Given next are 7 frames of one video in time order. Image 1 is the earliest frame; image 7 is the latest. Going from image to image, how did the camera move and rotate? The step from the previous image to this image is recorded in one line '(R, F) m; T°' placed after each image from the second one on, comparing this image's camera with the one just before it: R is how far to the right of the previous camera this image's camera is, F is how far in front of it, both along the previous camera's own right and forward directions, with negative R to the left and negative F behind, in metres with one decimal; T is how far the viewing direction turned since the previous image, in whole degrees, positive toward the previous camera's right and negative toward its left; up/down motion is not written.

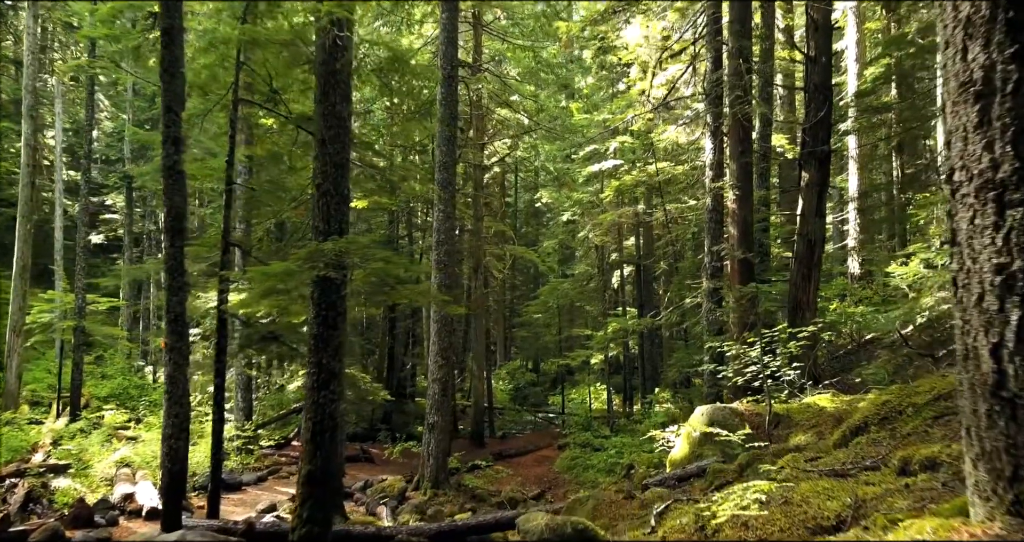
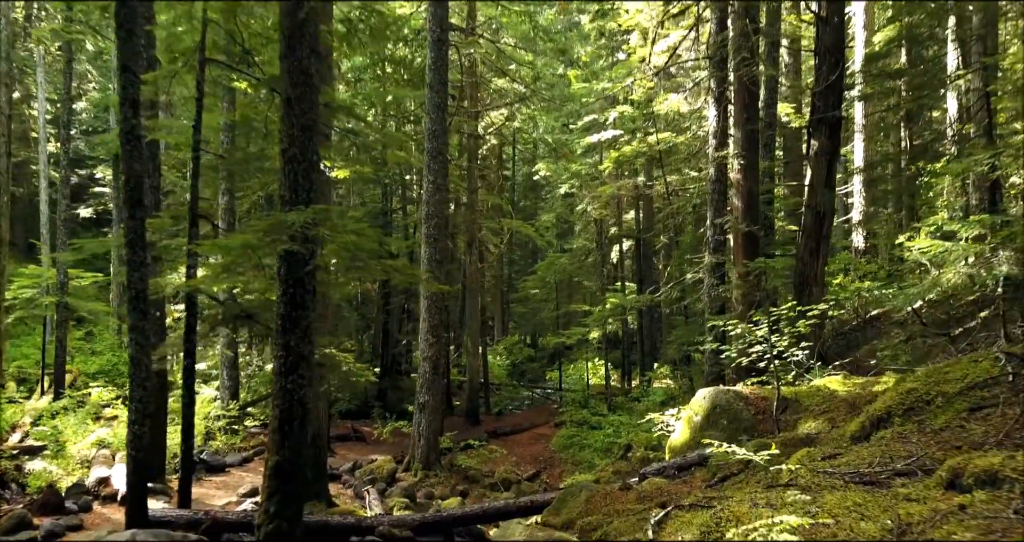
(+0.1, +0.5) m; 0°
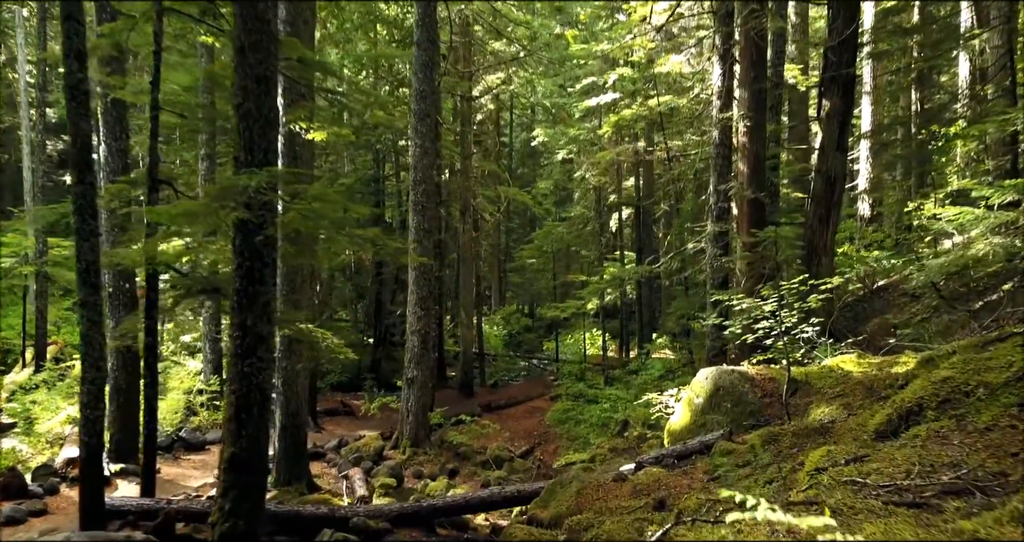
(+0.1, +0.5) m; 0°
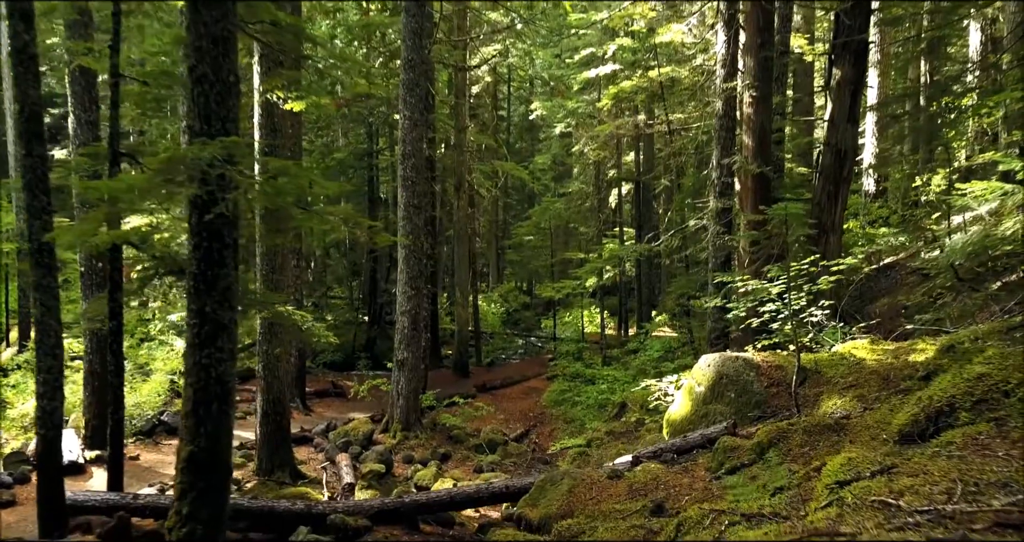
(+0.1, +0.4) m; 0°
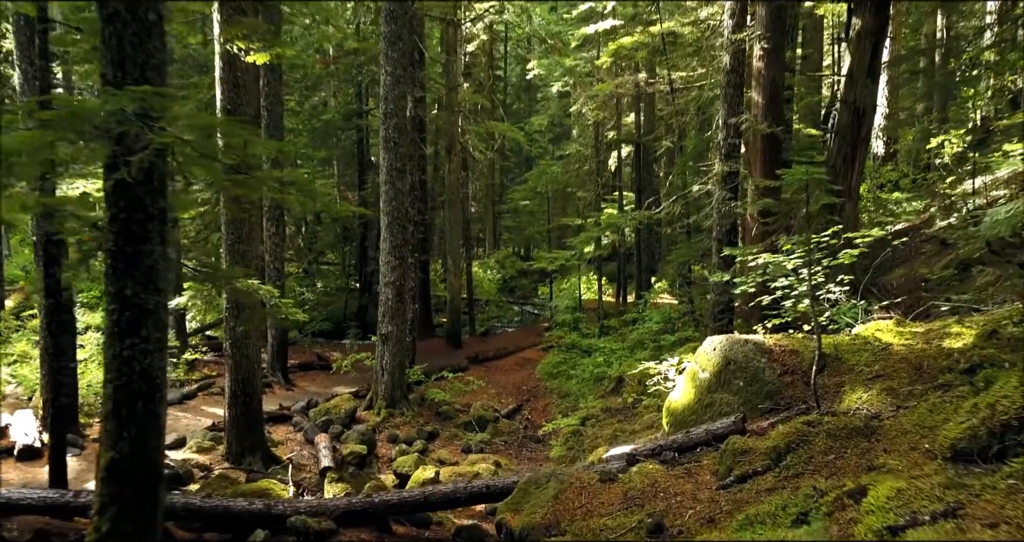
(+0.1, +0.6) m; 0°
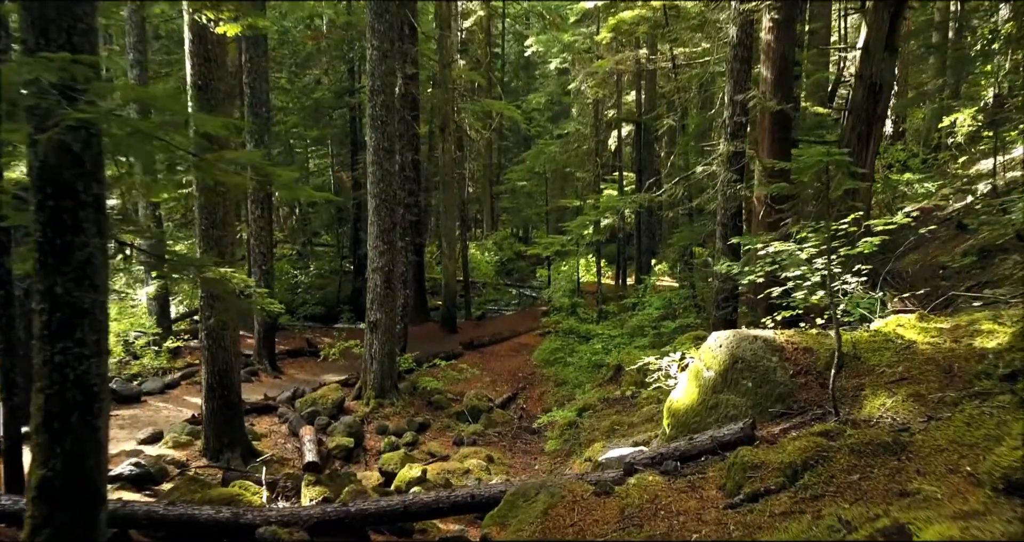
(+0.1, +0.4) m; 0°
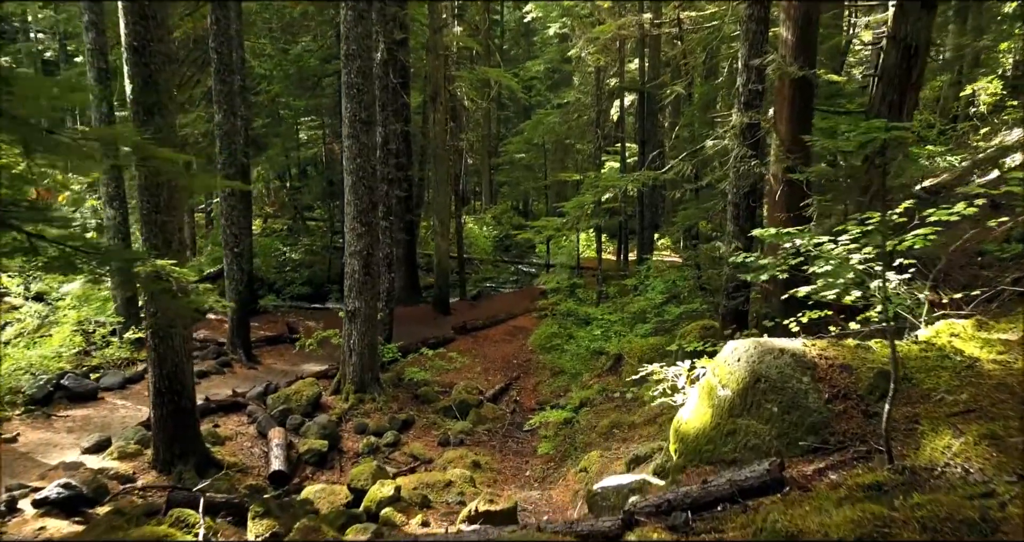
(+0.1, +0.8) m; 0°
